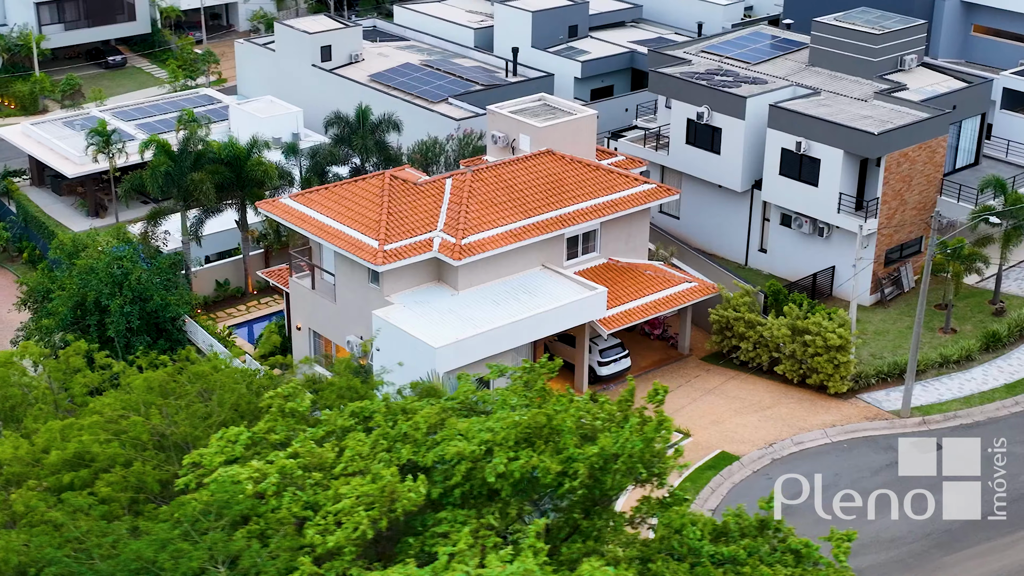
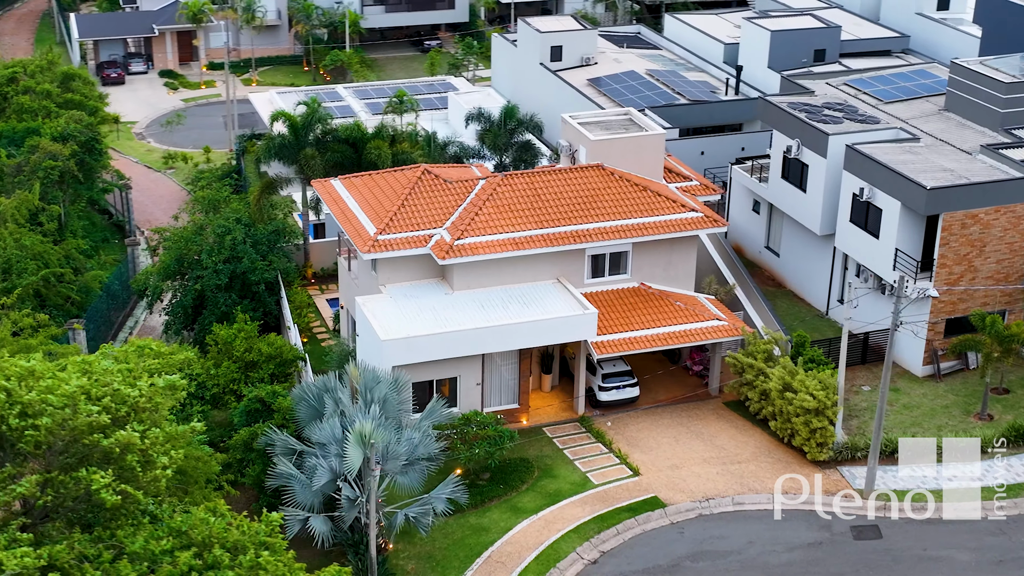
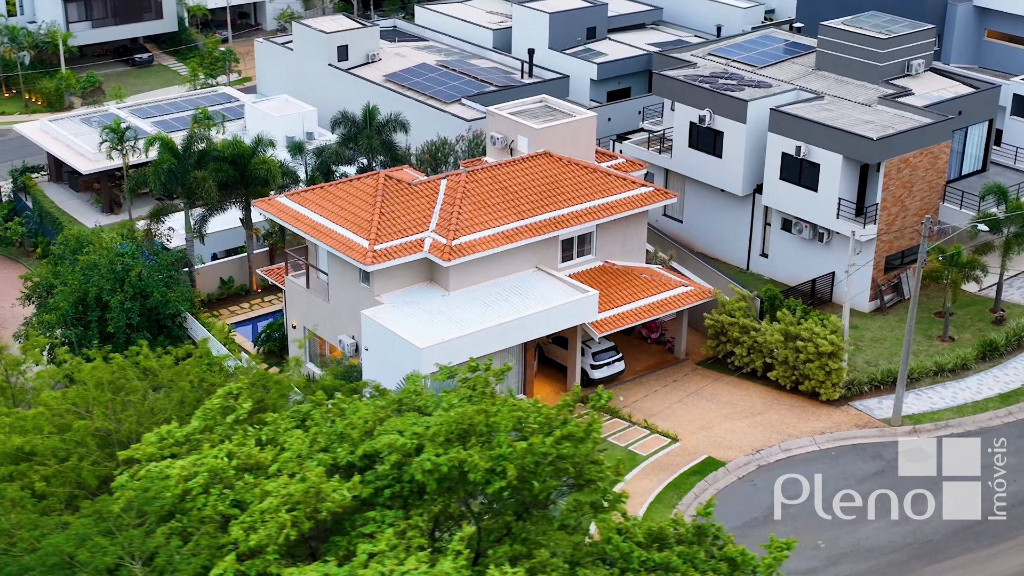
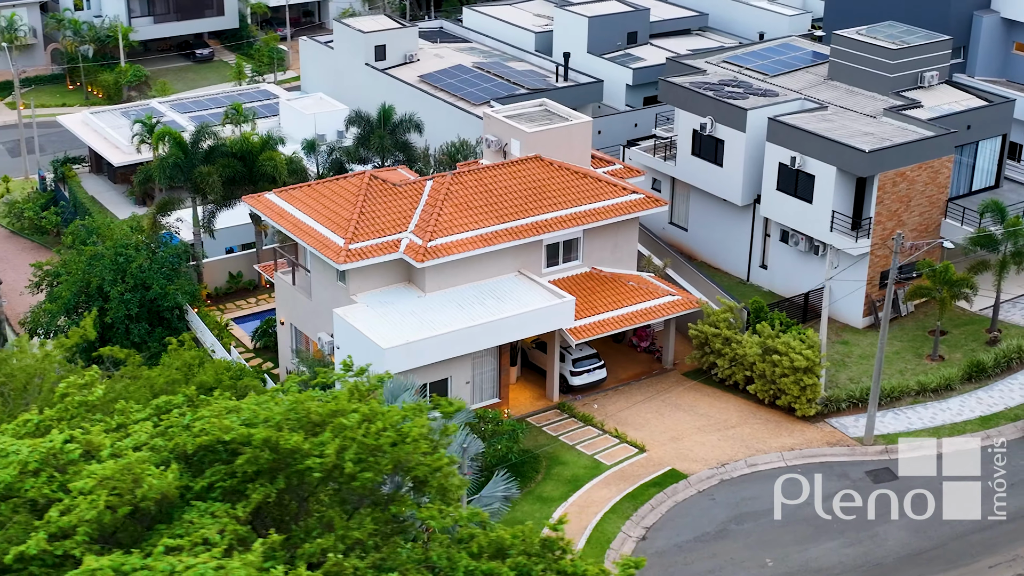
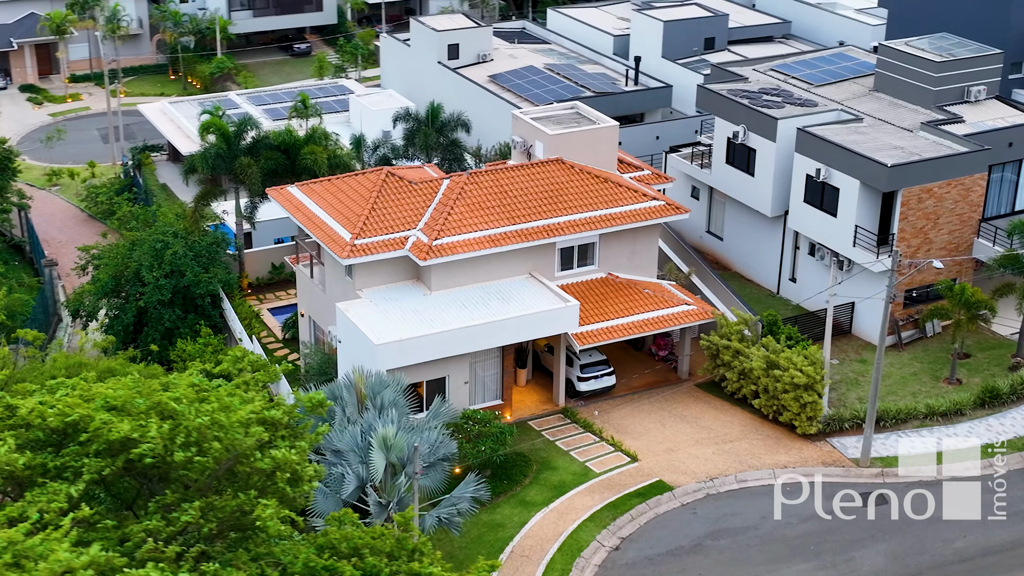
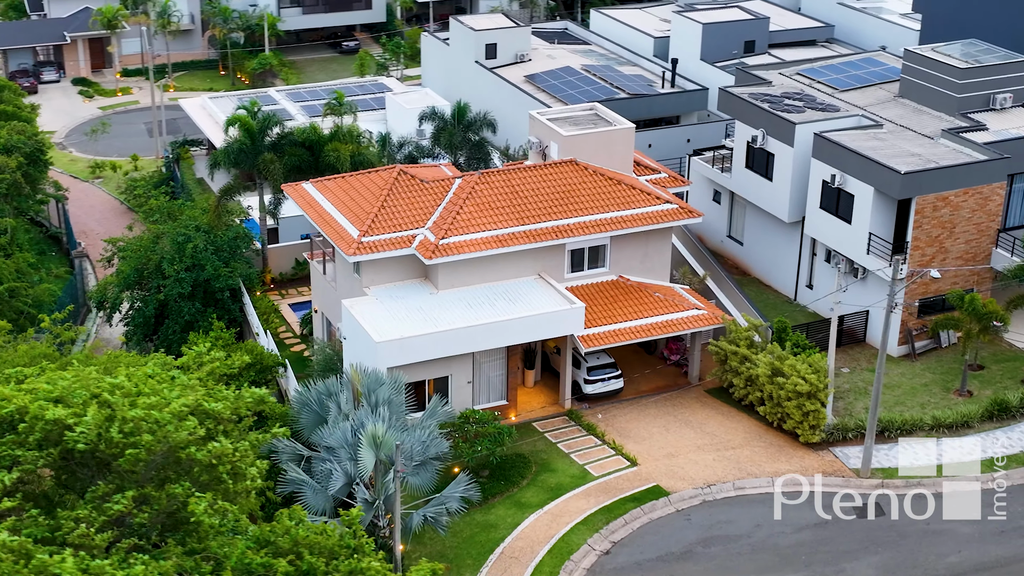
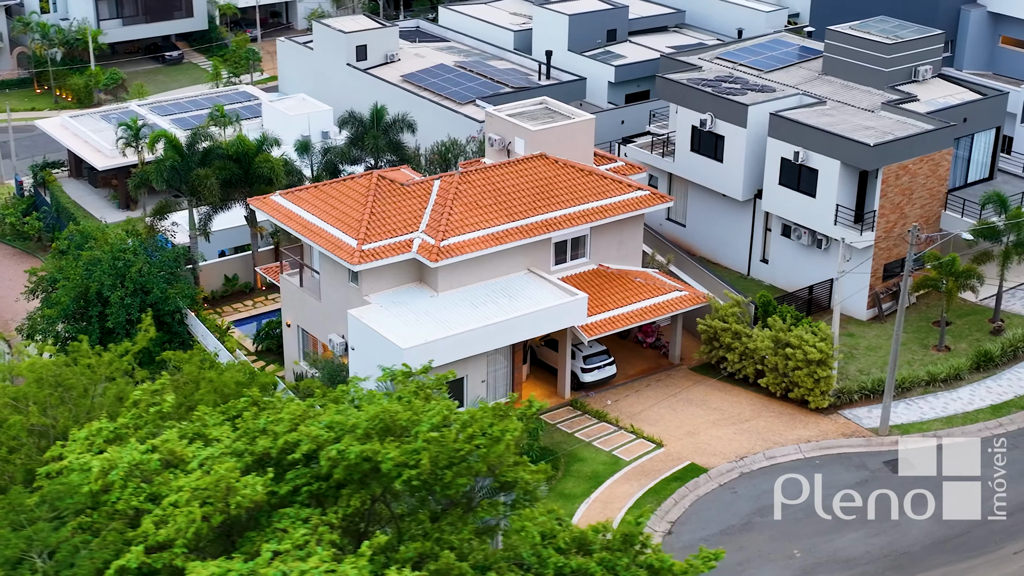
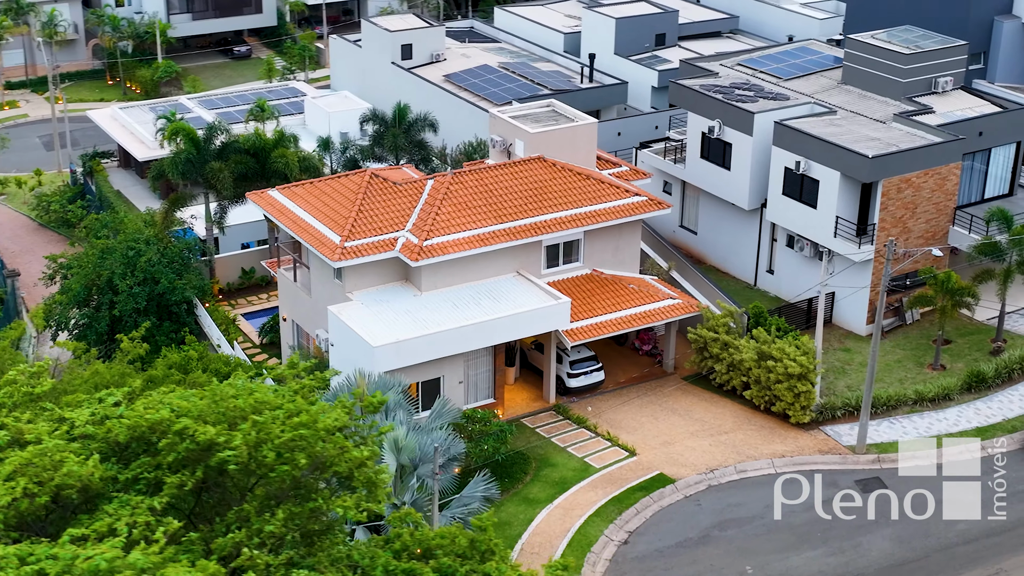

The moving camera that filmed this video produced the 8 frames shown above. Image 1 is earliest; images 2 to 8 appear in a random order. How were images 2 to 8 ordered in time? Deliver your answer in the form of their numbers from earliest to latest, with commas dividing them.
3, 7, 4, 8, 5, 6, 2
